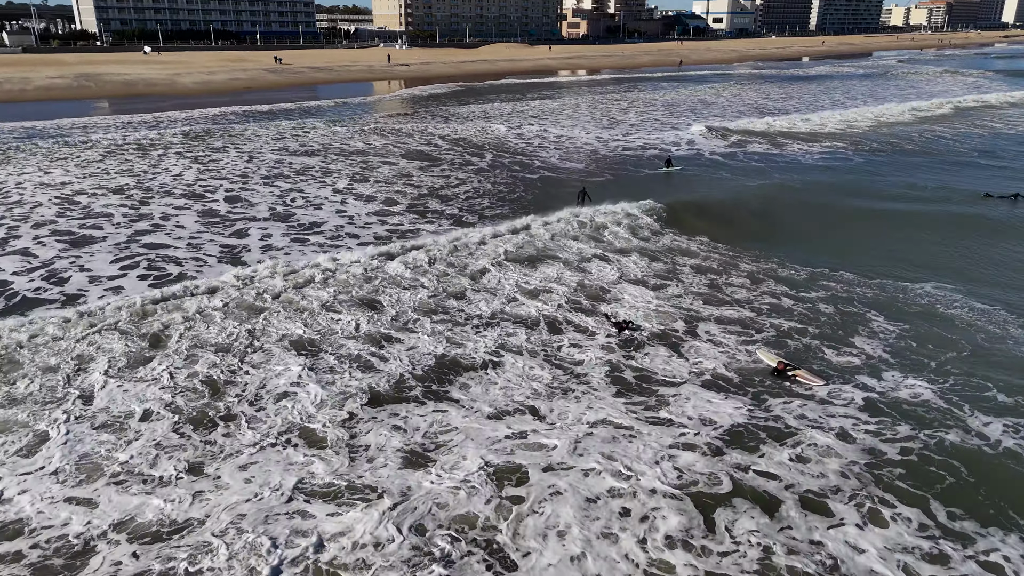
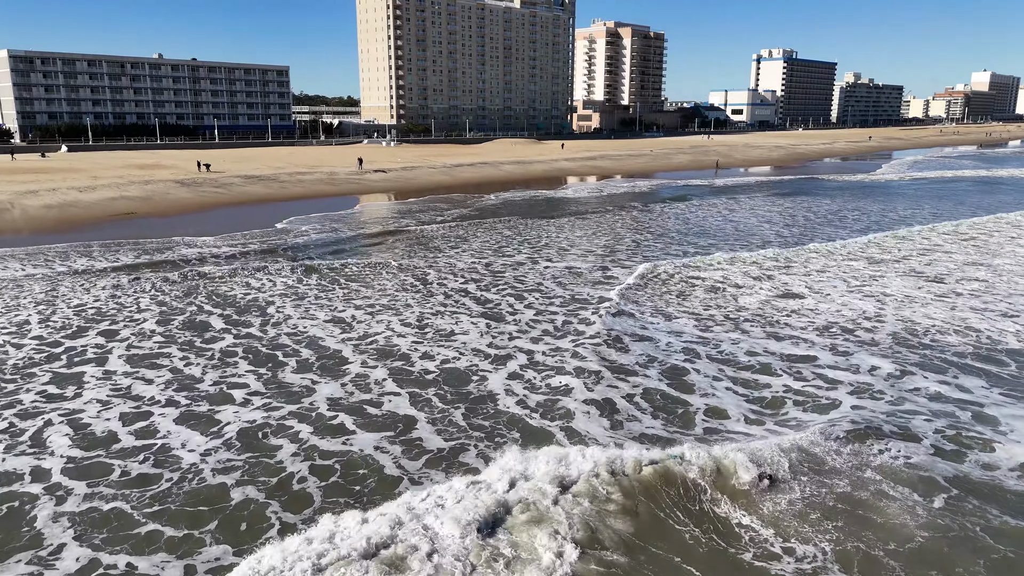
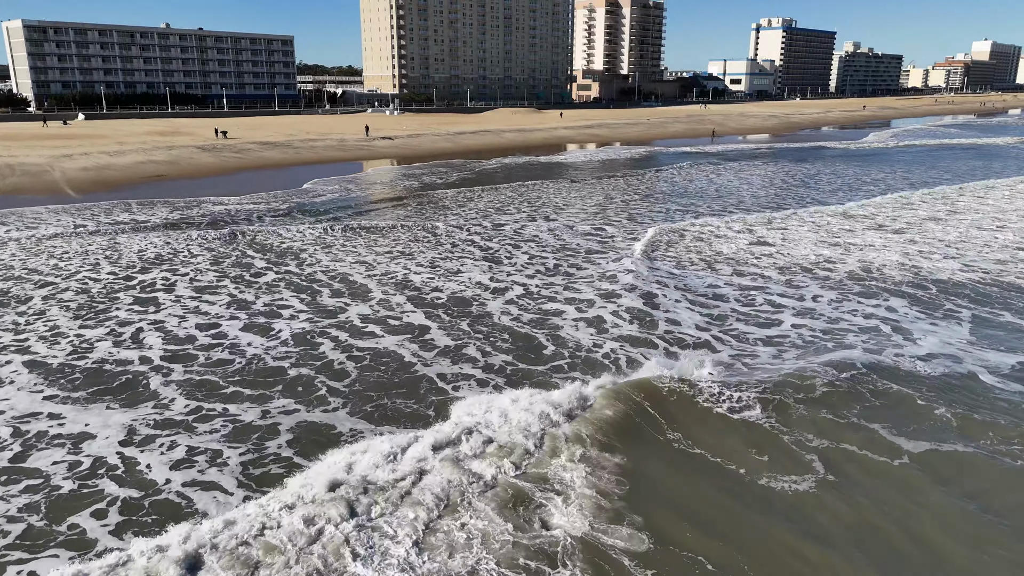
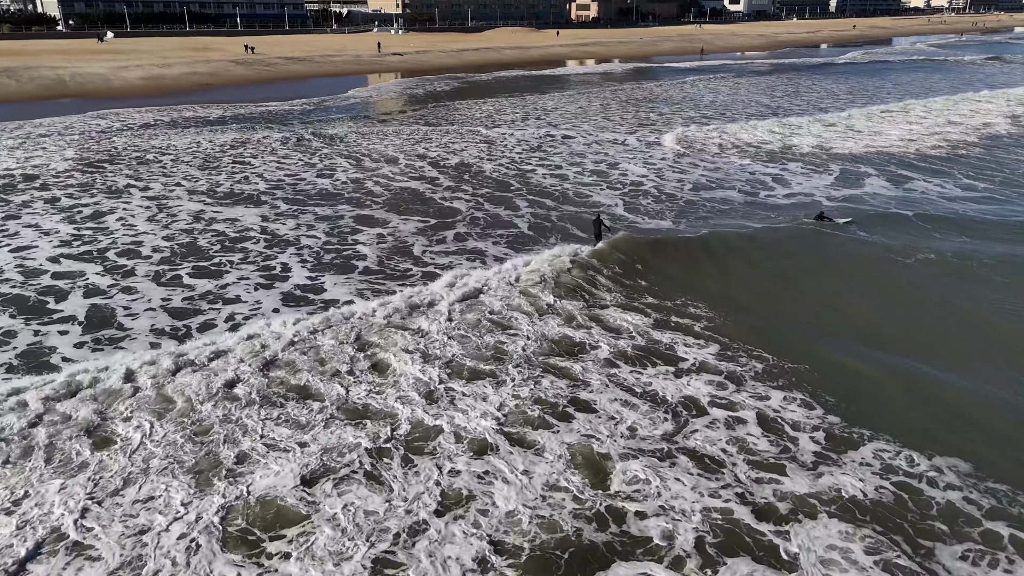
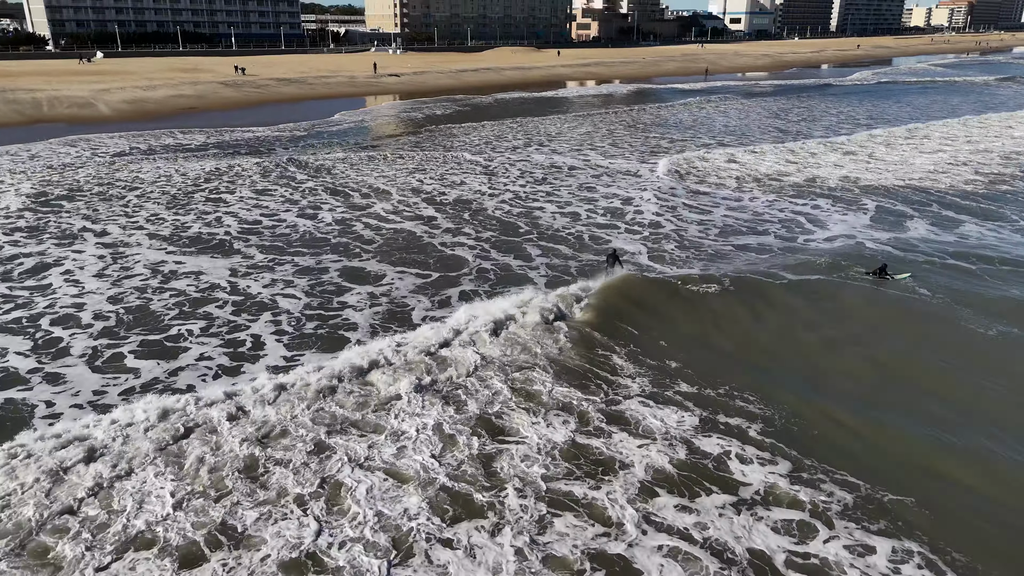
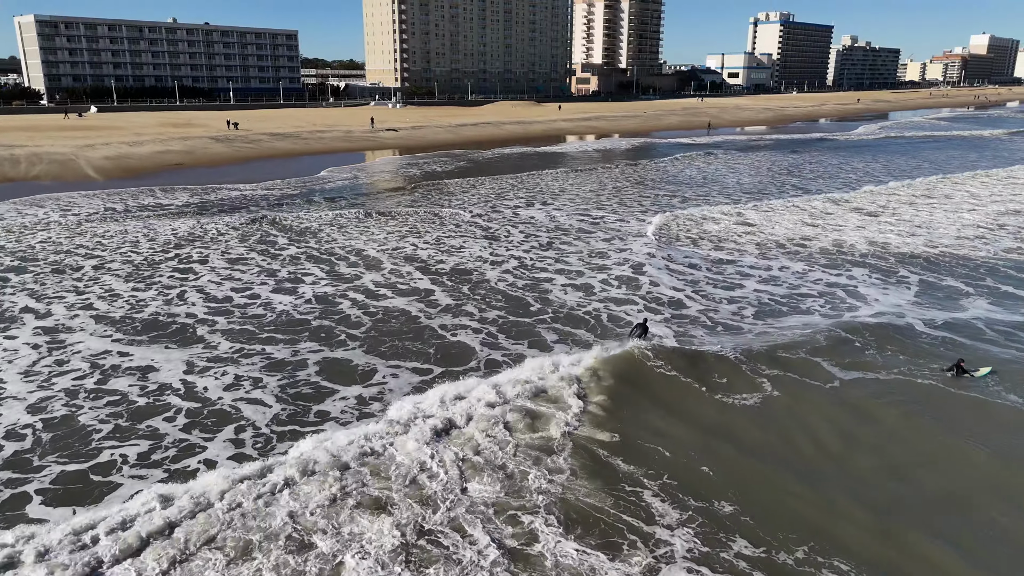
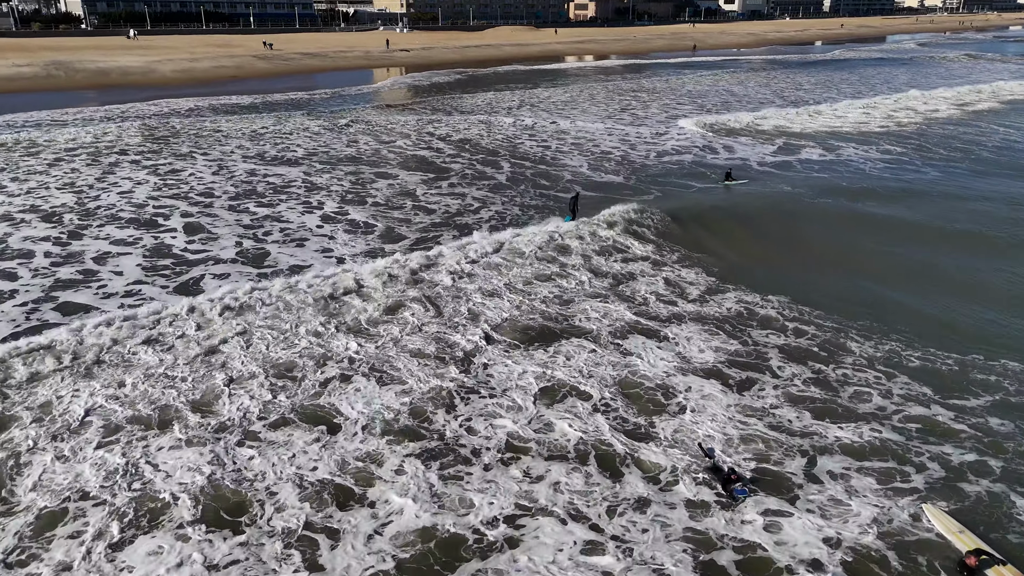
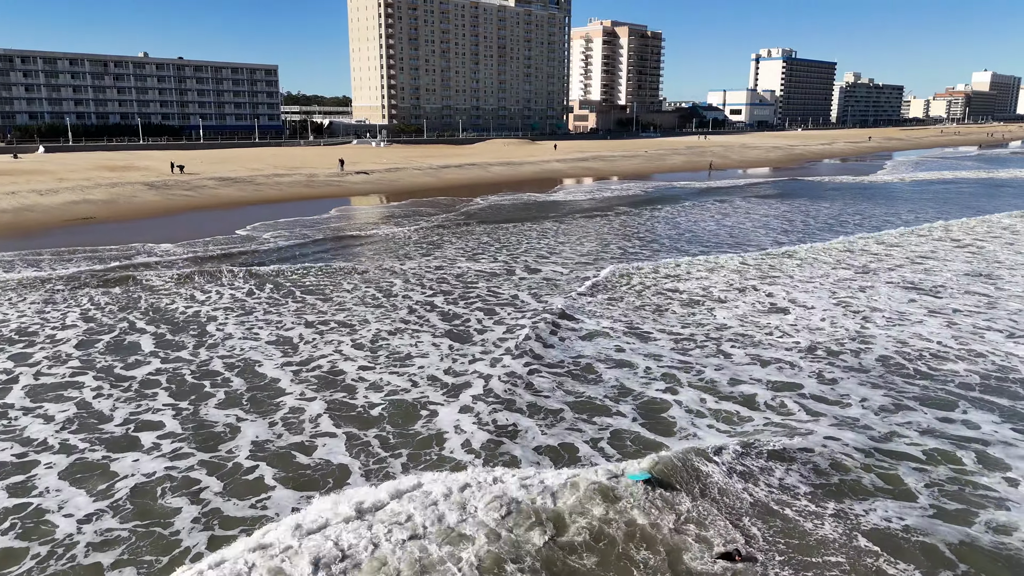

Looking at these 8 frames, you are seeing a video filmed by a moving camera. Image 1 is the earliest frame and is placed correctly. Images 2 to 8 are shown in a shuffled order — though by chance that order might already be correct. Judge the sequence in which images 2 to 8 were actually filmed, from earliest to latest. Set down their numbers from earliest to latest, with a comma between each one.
7, 4, 5, 6, 3, 2, 8
